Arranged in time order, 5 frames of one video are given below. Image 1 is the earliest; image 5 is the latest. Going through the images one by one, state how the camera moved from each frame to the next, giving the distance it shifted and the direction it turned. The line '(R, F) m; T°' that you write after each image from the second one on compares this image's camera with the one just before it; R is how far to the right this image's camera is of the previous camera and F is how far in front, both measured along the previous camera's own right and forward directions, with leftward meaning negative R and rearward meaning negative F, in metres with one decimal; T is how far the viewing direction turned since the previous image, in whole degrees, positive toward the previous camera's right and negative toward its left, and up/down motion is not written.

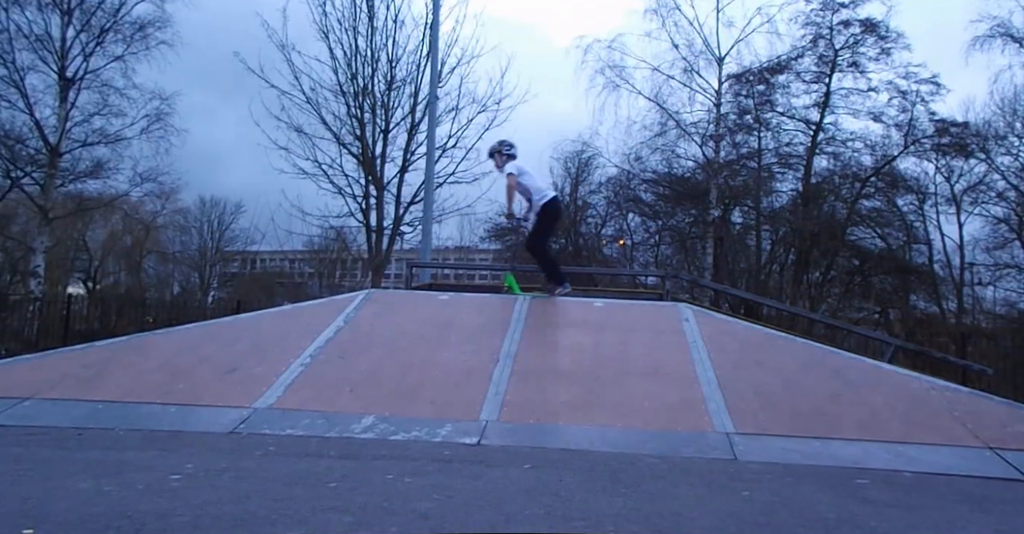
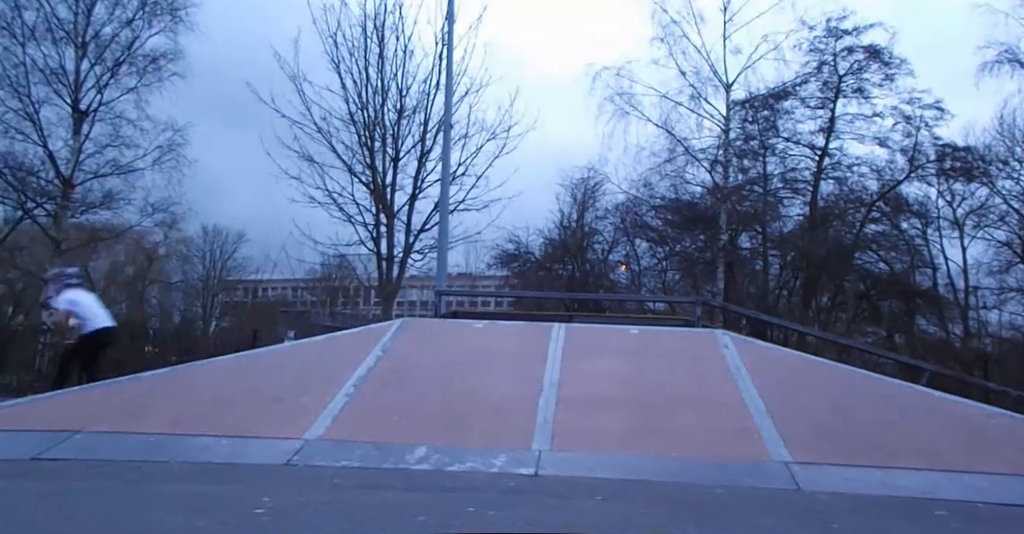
(-0.5, 0.0) m; 0°
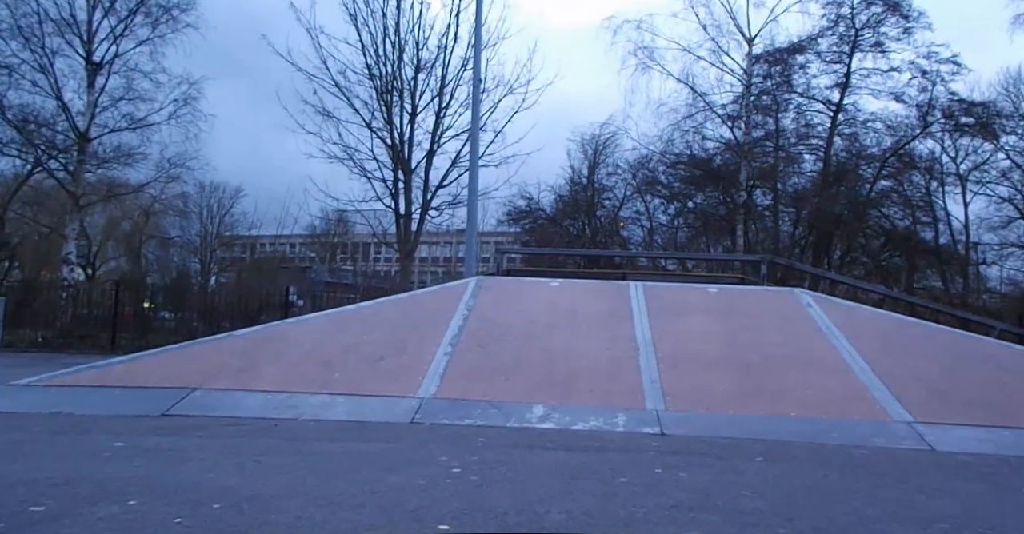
(-1.3, +0.1) m; -1°
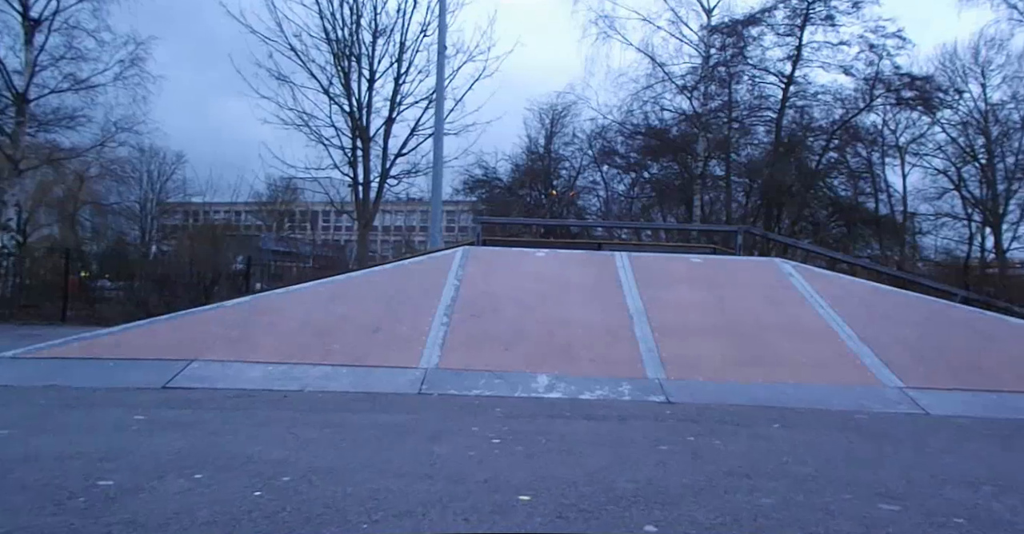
(-0.6, +0.1) m; +4°
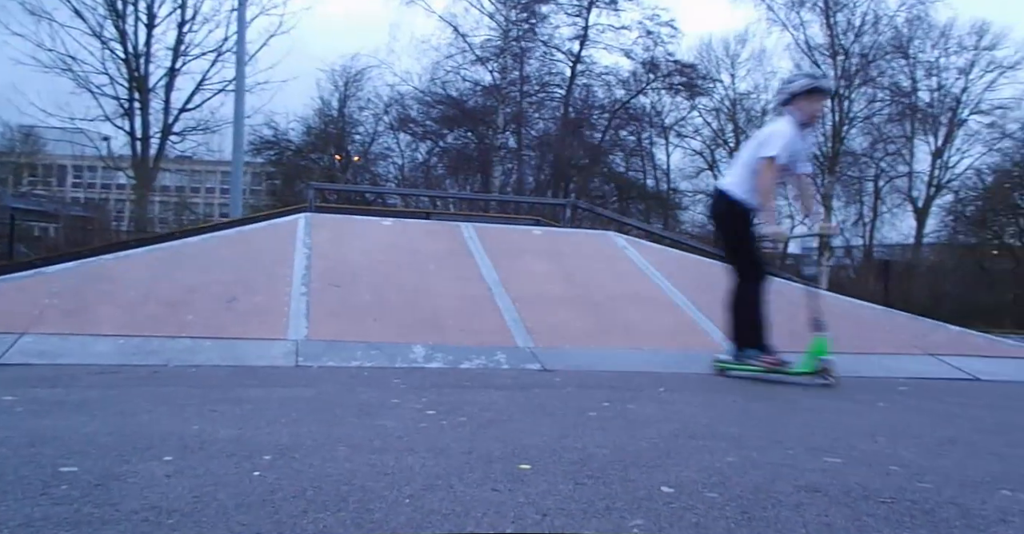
(-1.0, 0.0) m; +17°
